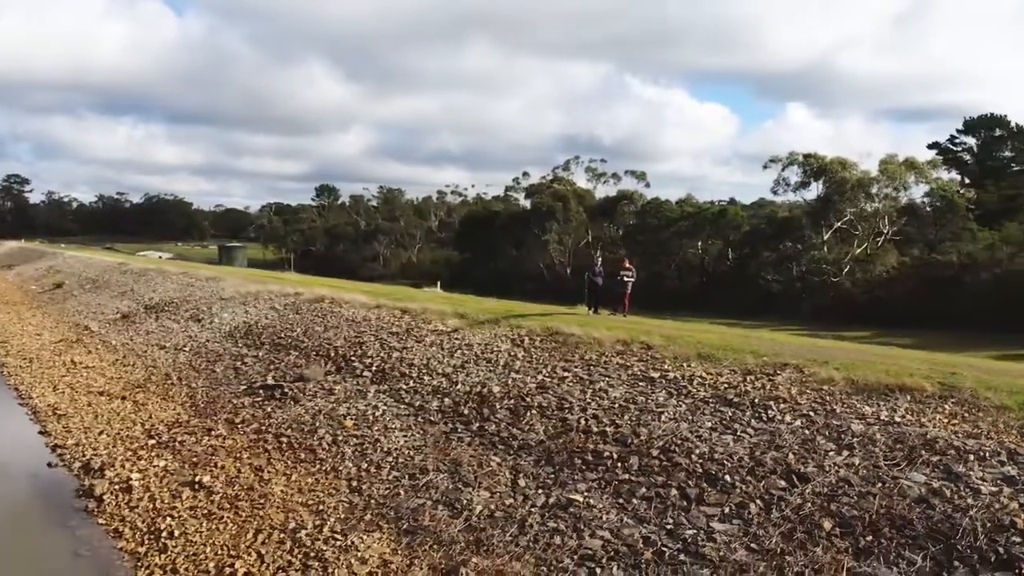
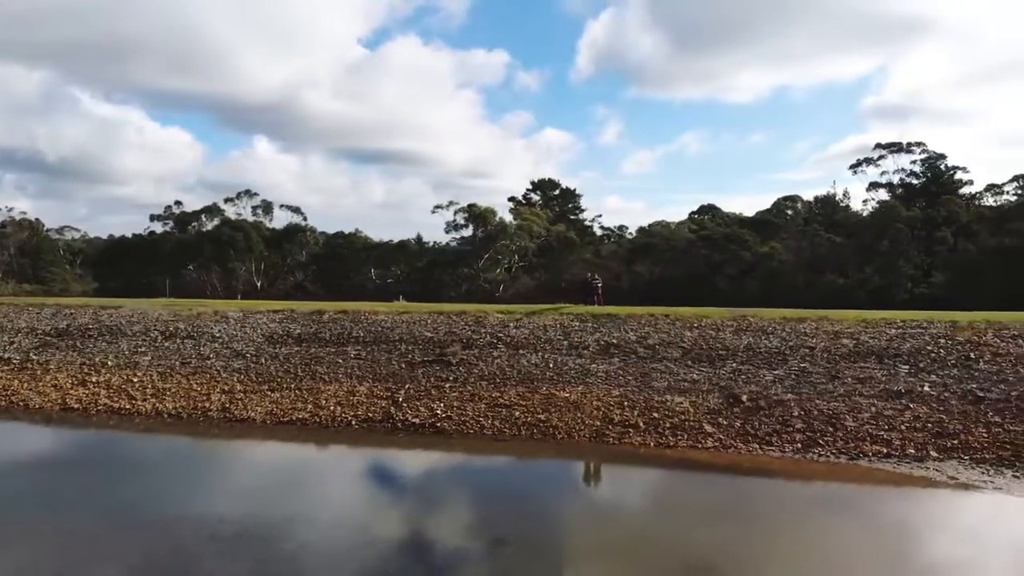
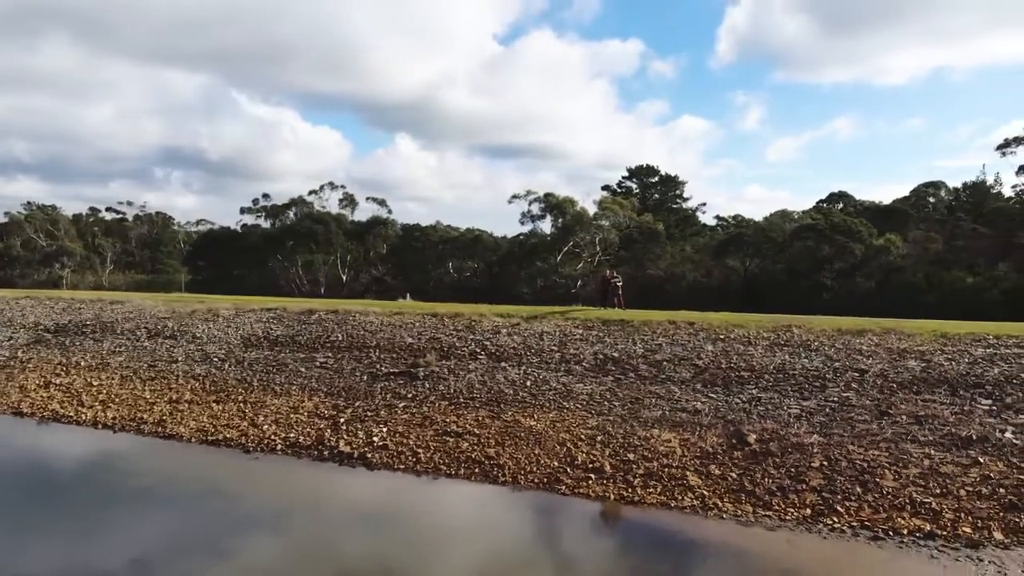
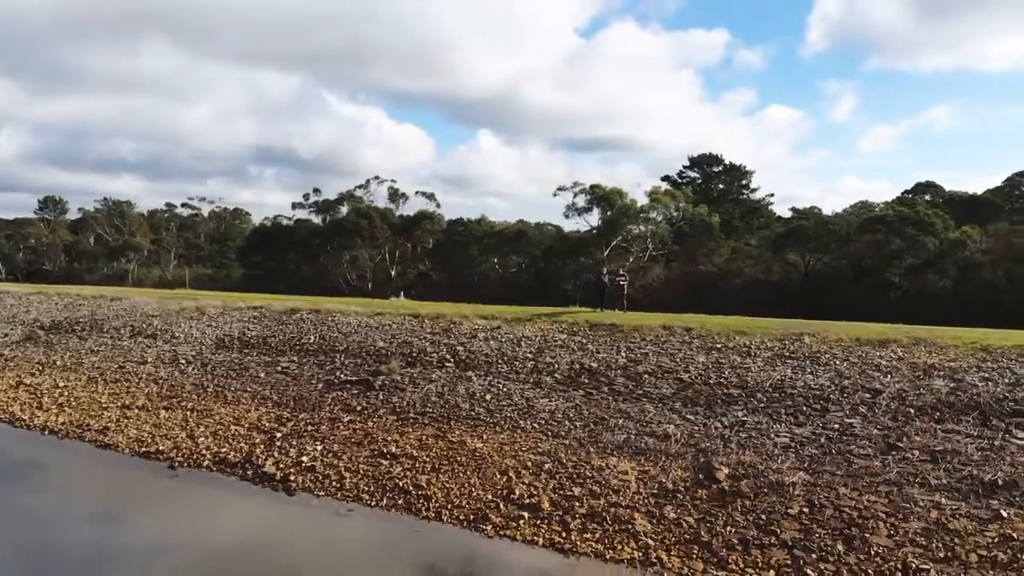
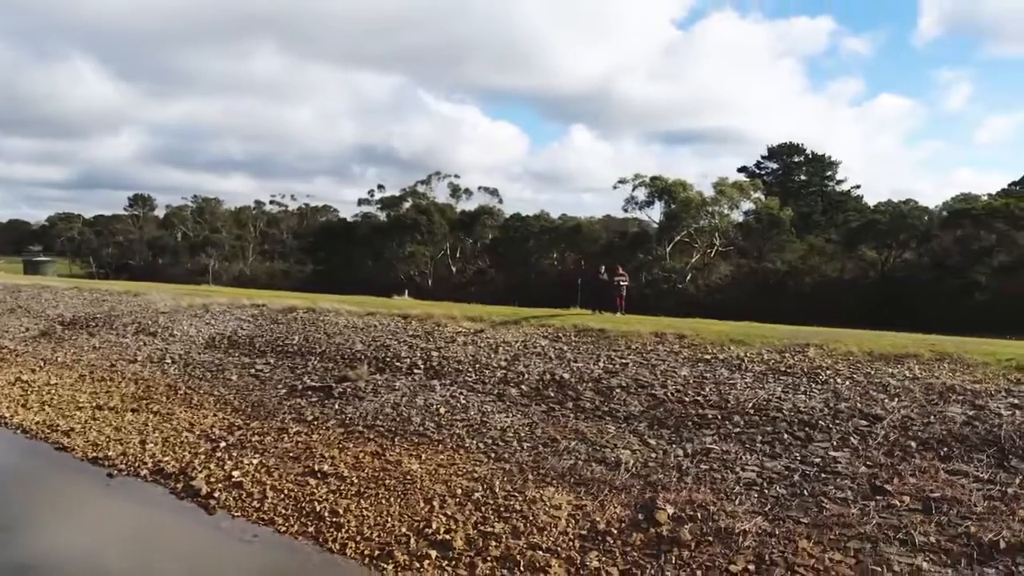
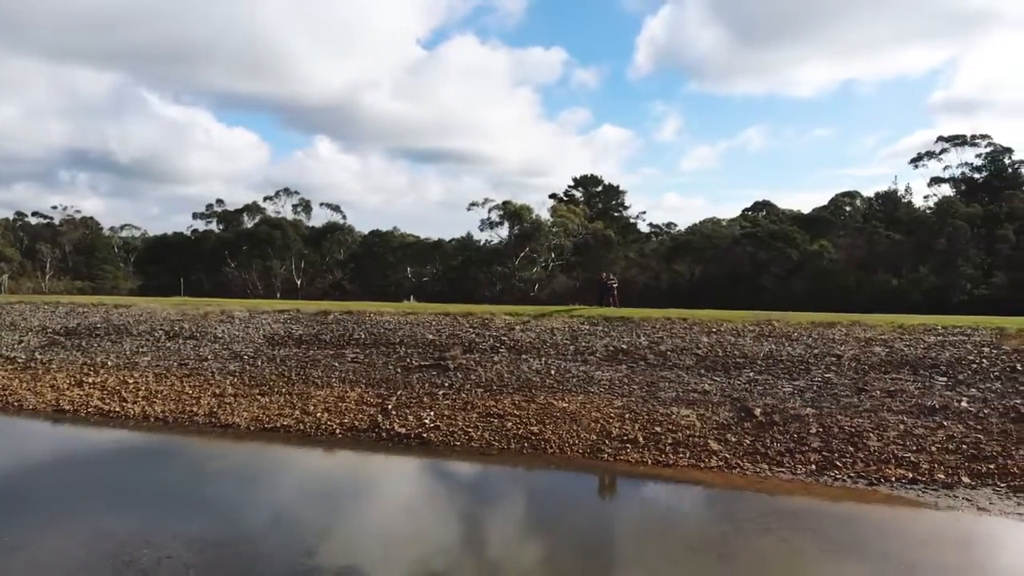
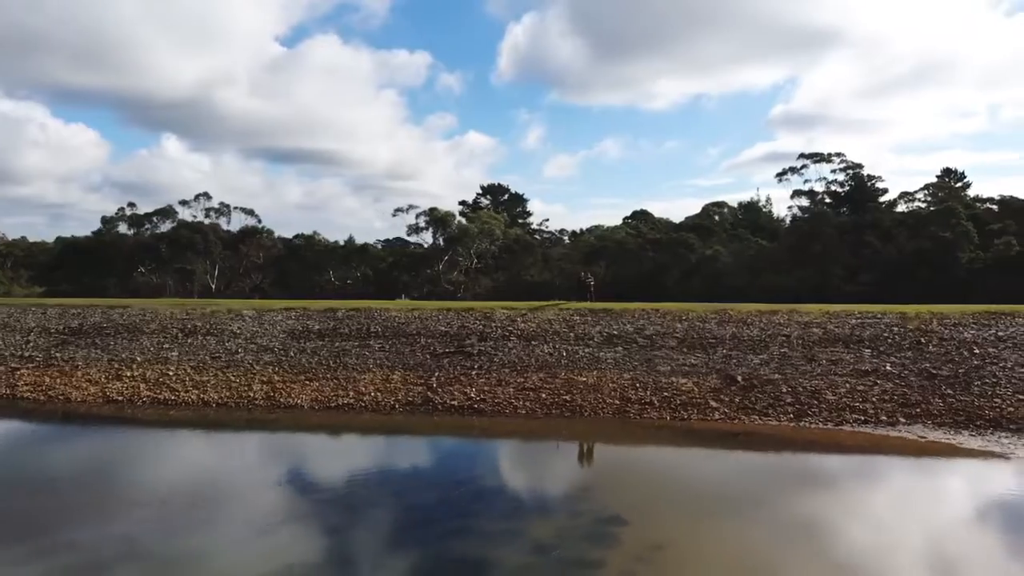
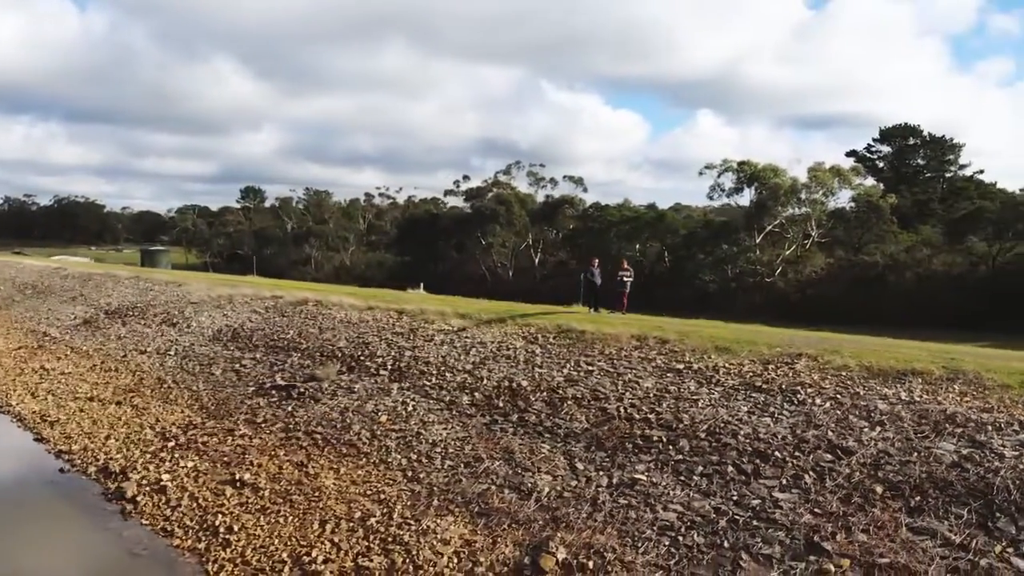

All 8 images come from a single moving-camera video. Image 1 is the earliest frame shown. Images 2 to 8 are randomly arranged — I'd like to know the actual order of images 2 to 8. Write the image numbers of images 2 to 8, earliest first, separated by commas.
8, 5, 4, 3, 6, 2, 7
